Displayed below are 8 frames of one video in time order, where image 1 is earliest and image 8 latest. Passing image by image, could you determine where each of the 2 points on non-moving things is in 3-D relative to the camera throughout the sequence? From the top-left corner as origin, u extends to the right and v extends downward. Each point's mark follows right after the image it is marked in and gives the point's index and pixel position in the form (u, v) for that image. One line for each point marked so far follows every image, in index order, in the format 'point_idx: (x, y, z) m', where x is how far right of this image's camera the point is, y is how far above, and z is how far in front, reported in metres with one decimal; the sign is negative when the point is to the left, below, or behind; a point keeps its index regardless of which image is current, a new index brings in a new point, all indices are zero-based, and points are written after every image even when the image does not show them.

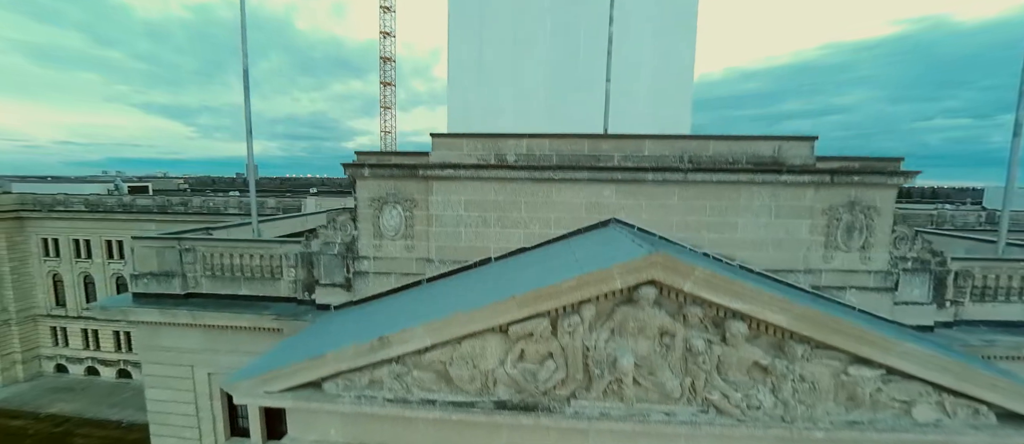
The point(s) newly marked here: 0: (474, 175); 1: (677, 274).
0: (-0.8, +1.0, +8.4) m
1: (+2.2, -0.7, +5.2) m
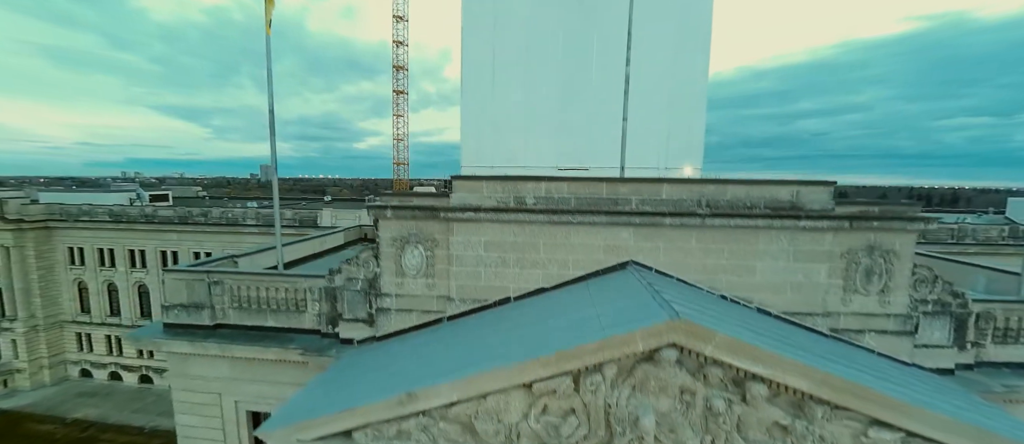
0: (-0.4, +0.1, +8.6) m
1: (+2.5, -1.6, +5.3) m
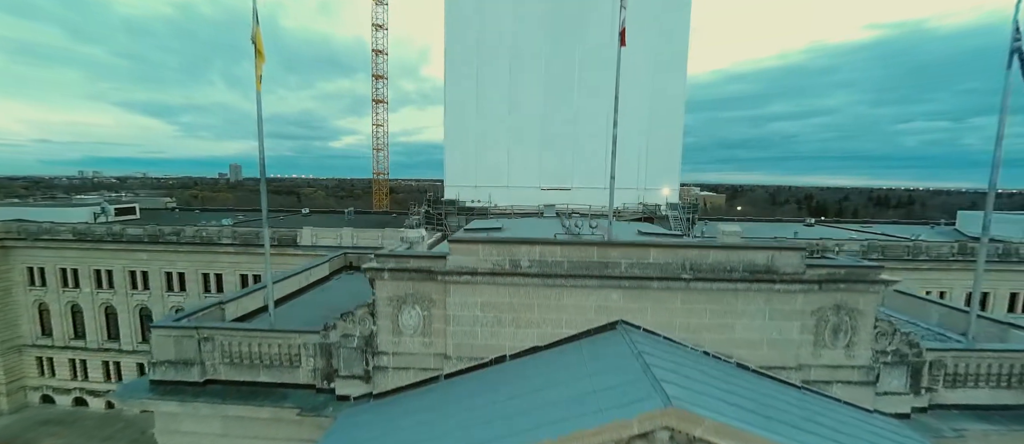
0: (-0.5, -1.3, +8.9) m
1: (+2.6, -3.0, +5.8) m
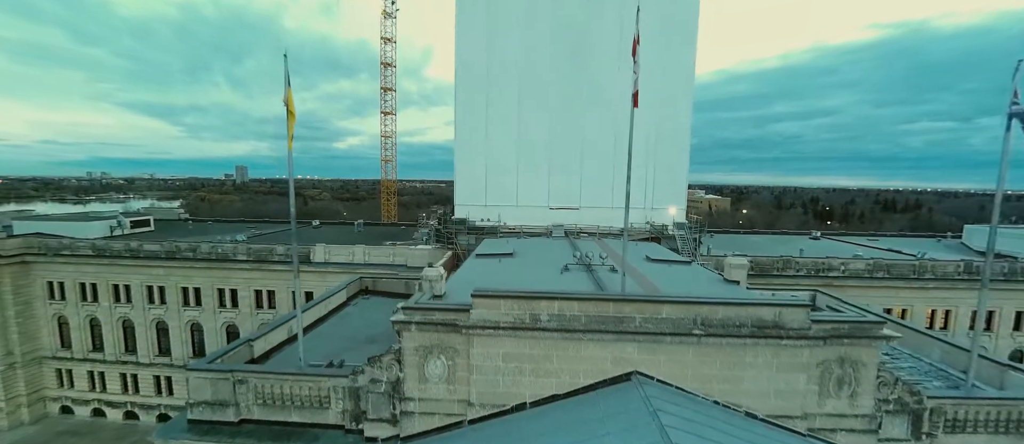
0: (0.0, -2.7, +9.4) m
1: (+3.0, -4.3, +6.3) m
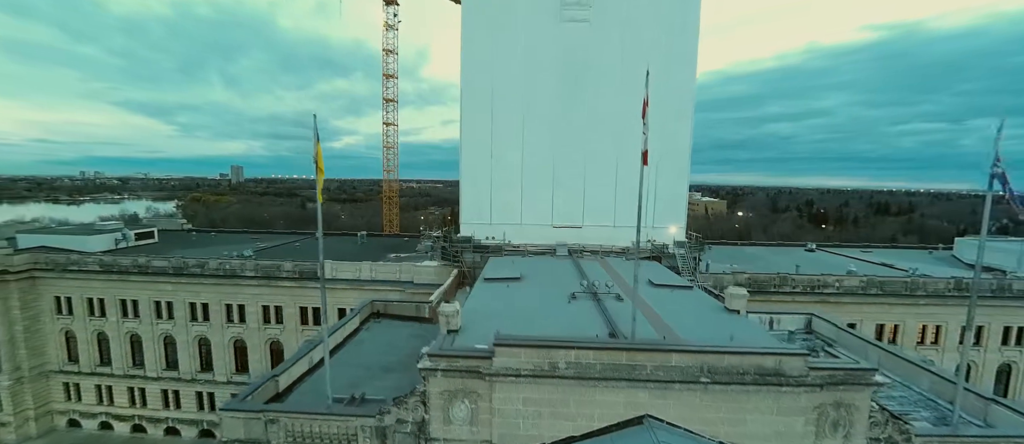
0: (+0.5, -4.0, +10.1) m
1: (+3.6, -5.7, +7.0) m
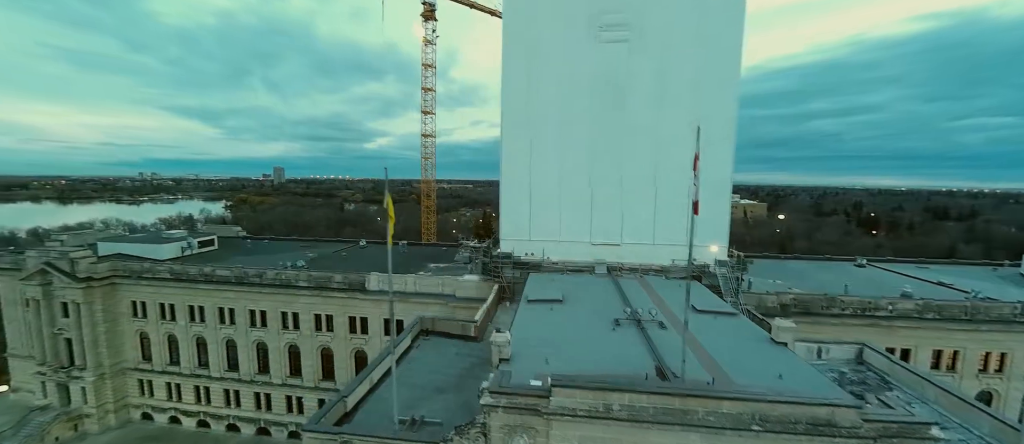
0: (+2.0, -5.4, +10.8) m
1: (+4.9, -7.0, +7.4) m
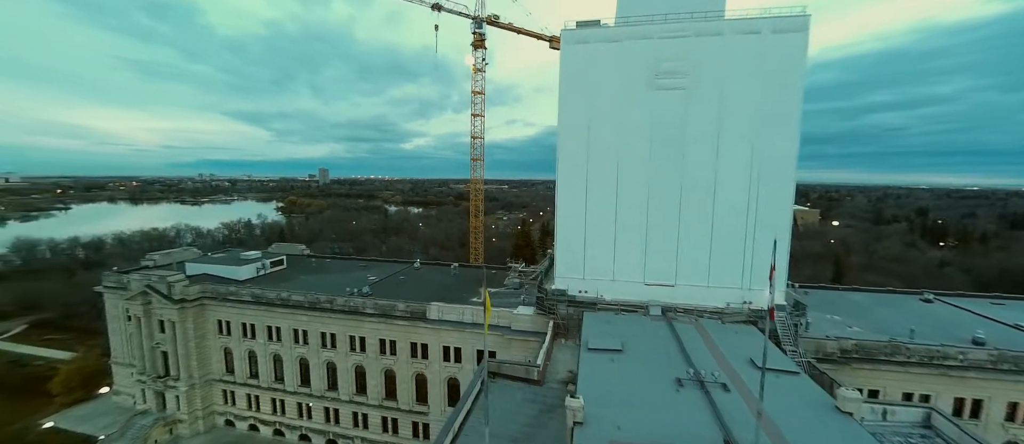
0: (+4.8, -8.6, +12.0) m
1: (+7.3, -10.2, +8.5) m
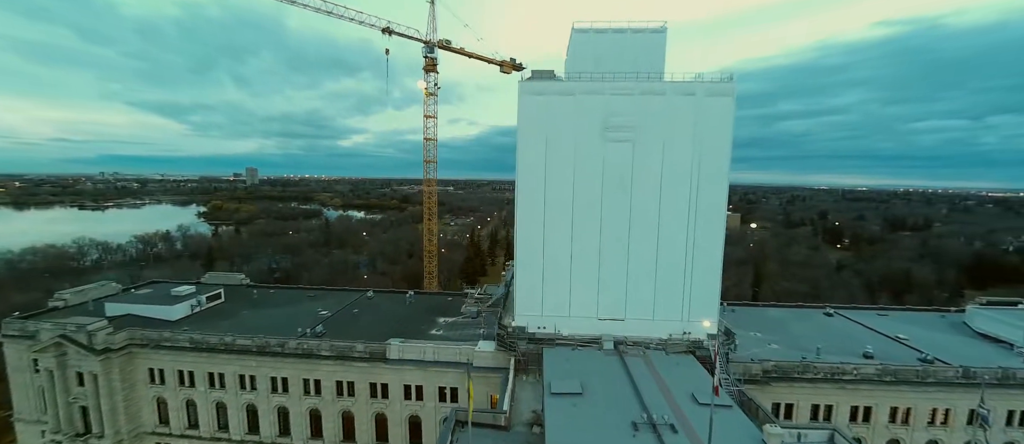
0: (+4.3, -12.0, +13.8) m
1: (+7.3, -13.6, +10.7) m
